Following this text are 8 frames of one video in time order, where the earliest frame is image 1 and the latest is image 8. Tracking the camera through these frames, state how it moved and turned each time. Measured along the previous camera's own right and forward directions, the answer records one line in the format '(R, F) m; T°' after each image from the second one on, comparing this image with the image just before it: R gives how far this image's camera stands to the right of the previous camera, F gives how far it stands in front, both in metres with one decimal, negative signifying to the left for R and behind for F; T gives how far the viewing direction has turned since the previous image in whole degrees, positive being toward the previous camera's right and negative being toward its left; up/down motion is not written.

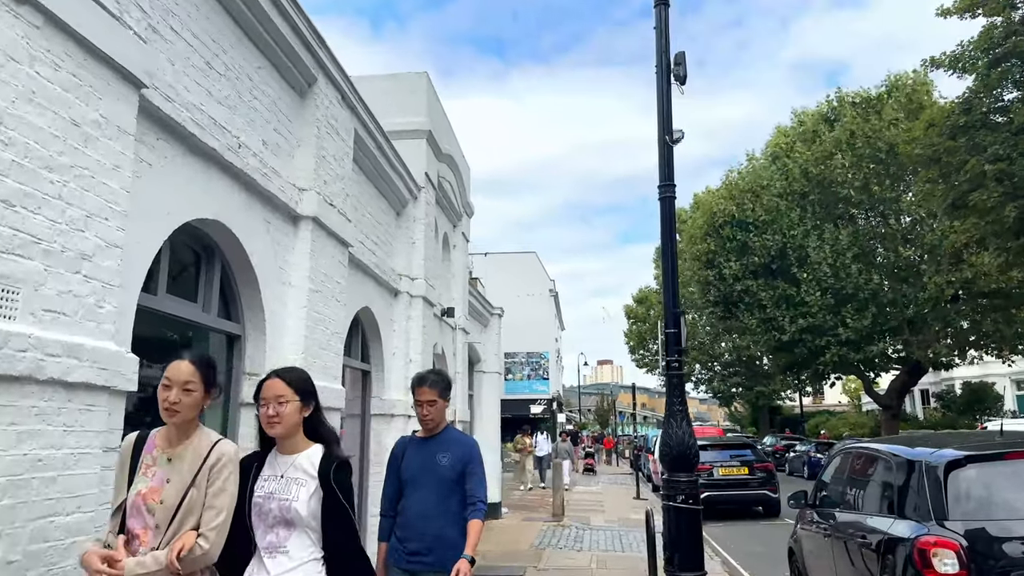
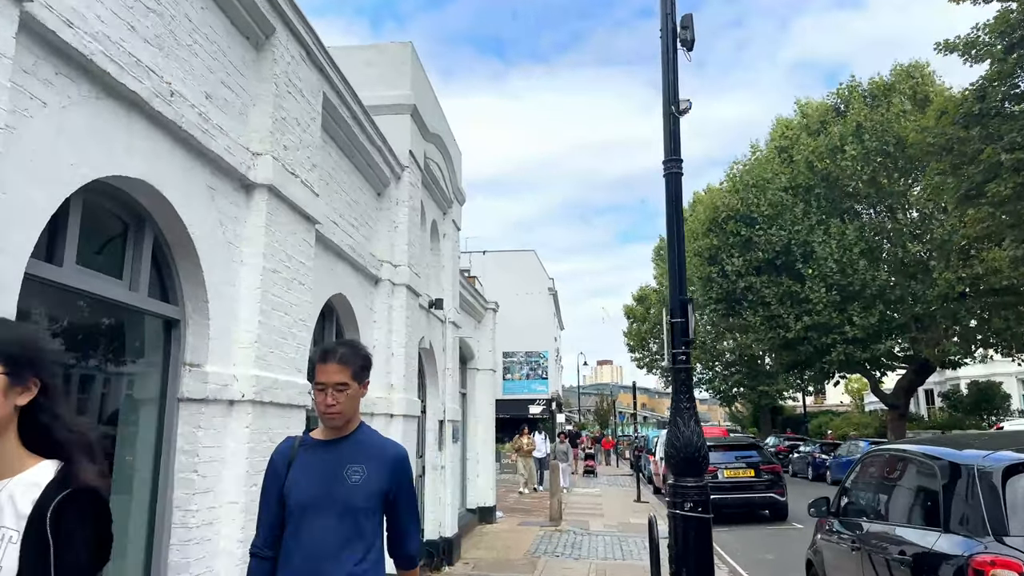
(+0.1, +0.7) m; 0°
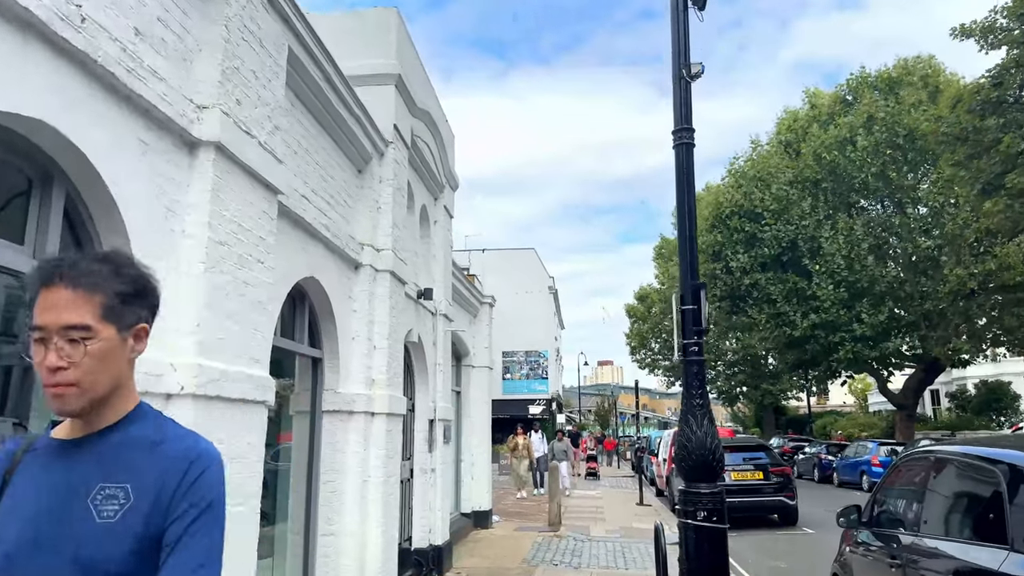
(+0.1, +0.7) m; 0°
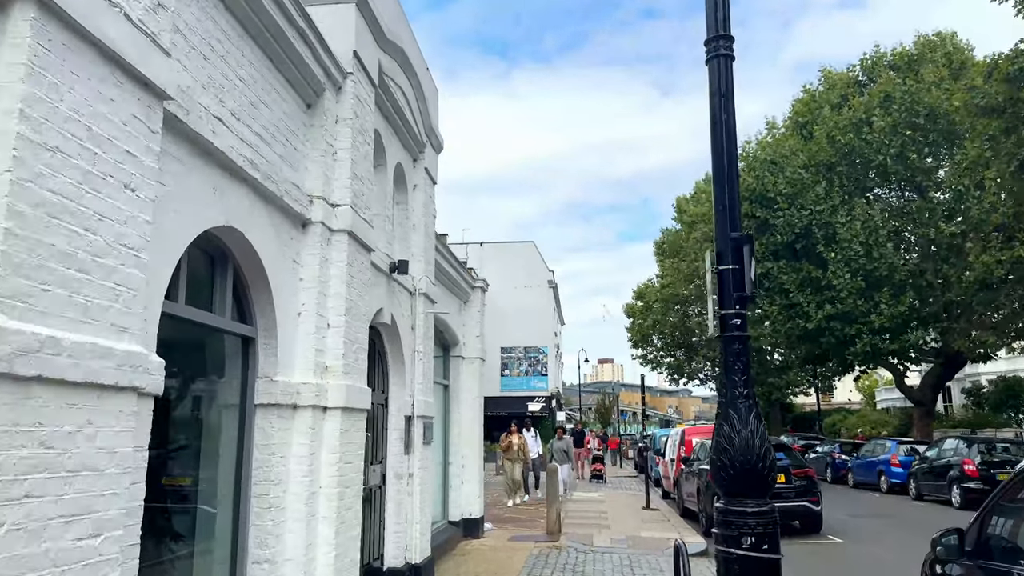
(+0.1, +1.4) m; 0°
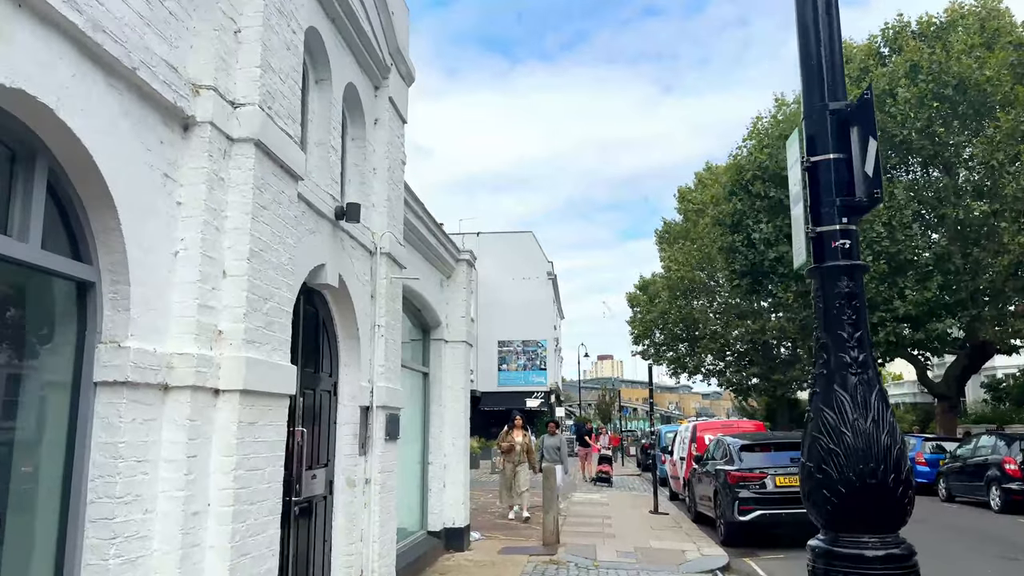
(+0.1, +1.7) m; 0°
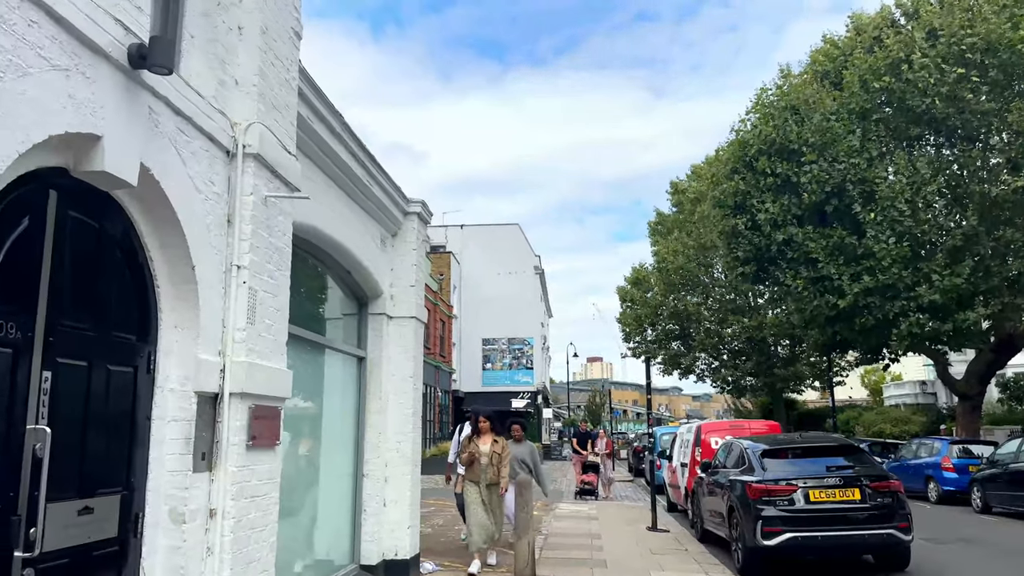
(+0.3, +2.4) m; +1°
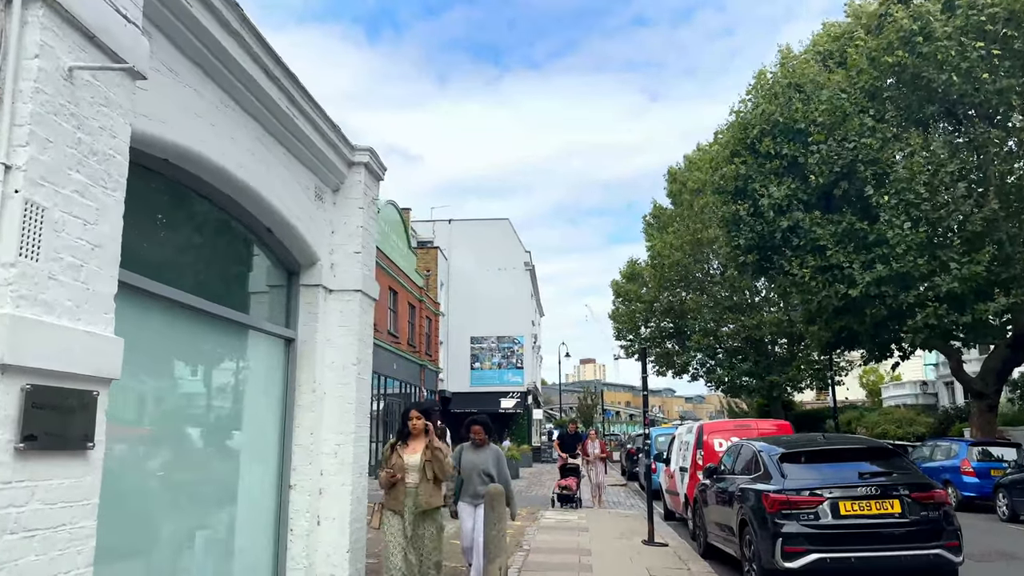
(+0.2, +1.5) m; +1°
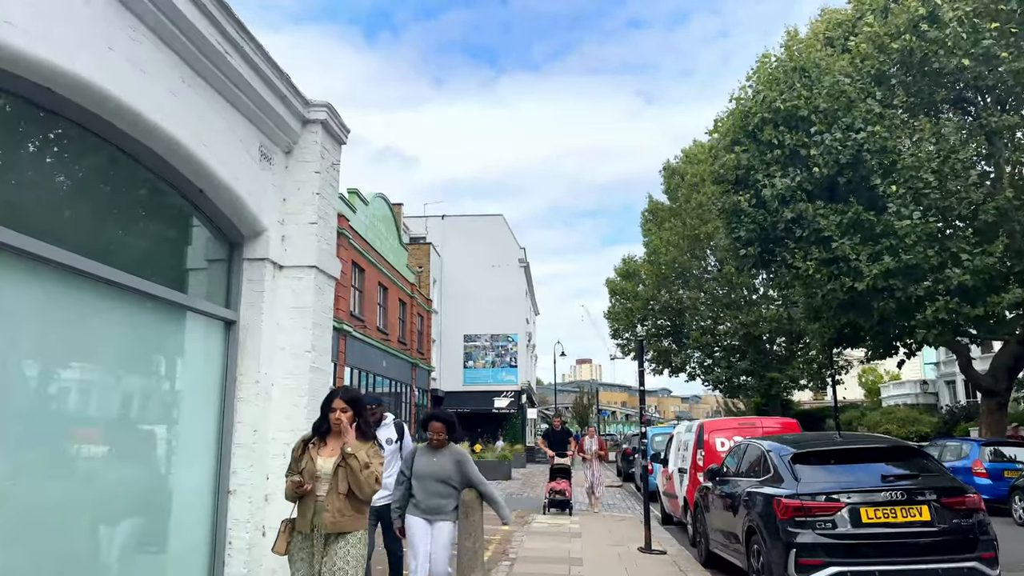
(+0.1, +0.9) m; 0°
